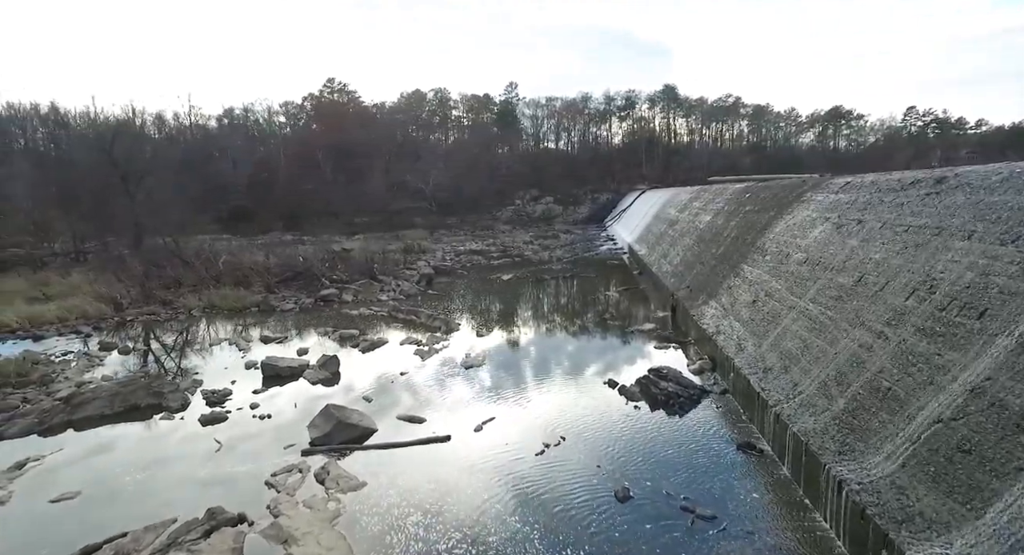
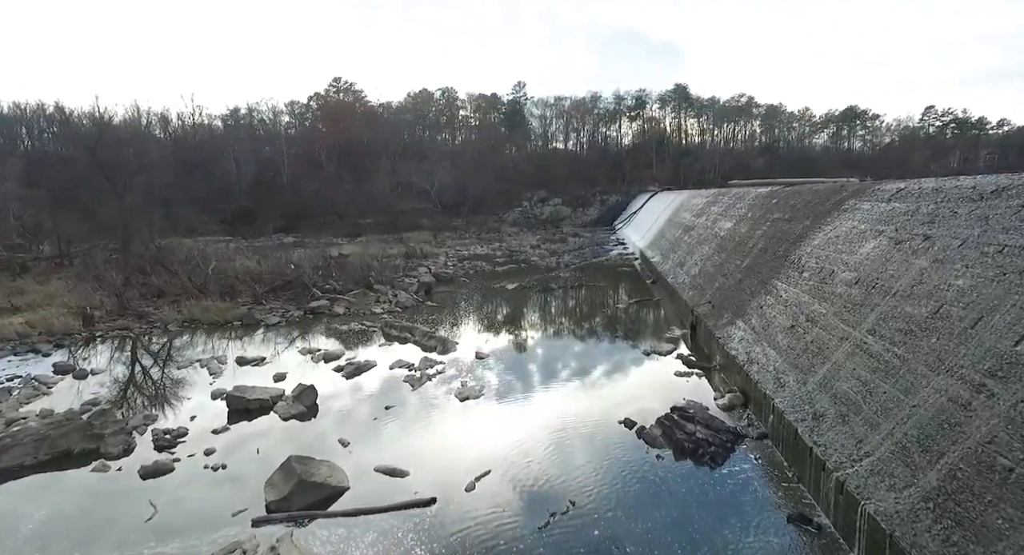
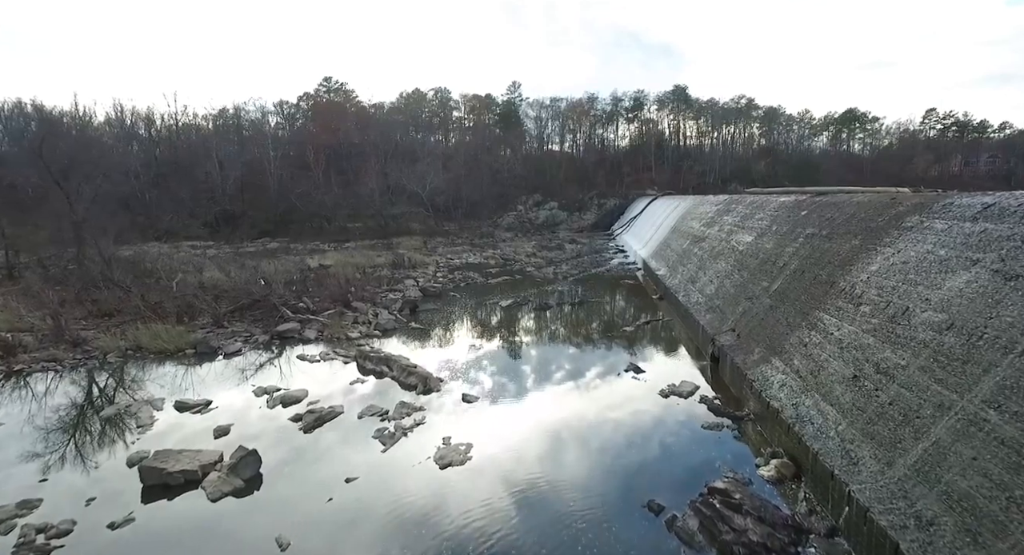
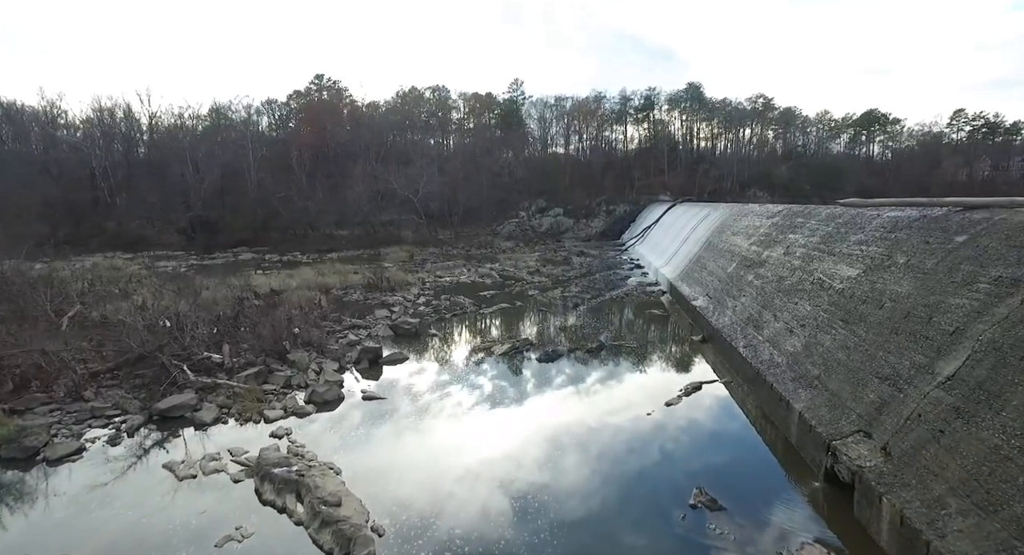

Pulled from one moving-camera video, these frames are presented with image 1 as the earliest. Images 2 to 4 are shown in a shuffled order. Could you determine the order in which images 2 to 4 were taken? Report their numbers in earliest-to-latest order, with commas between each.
2, 3, 4
